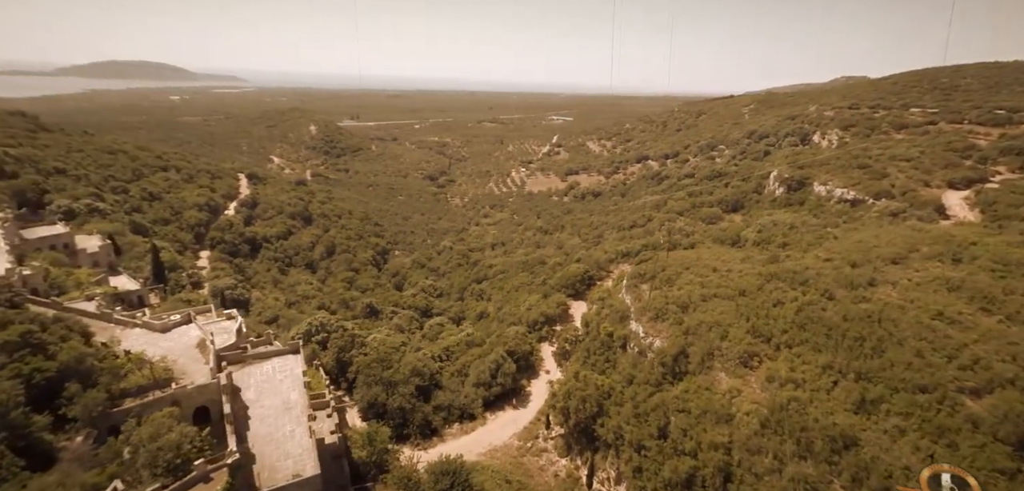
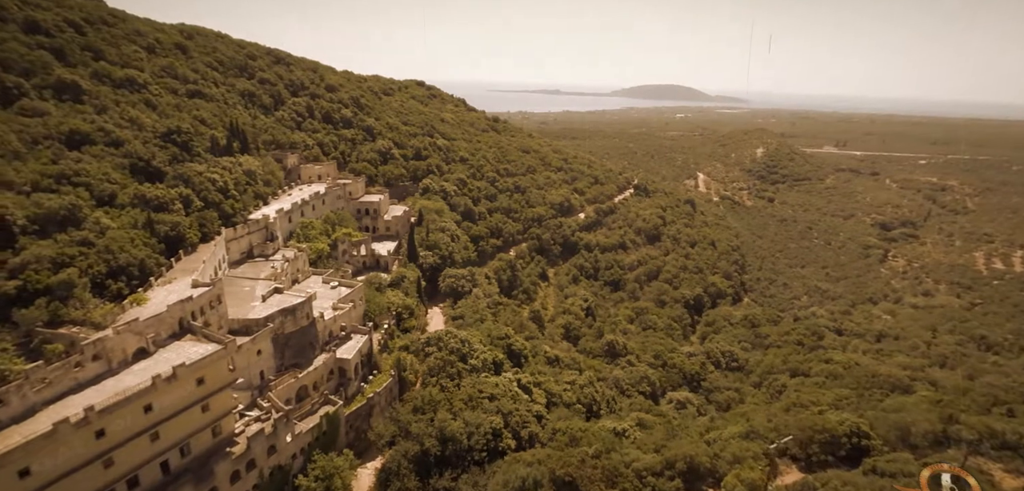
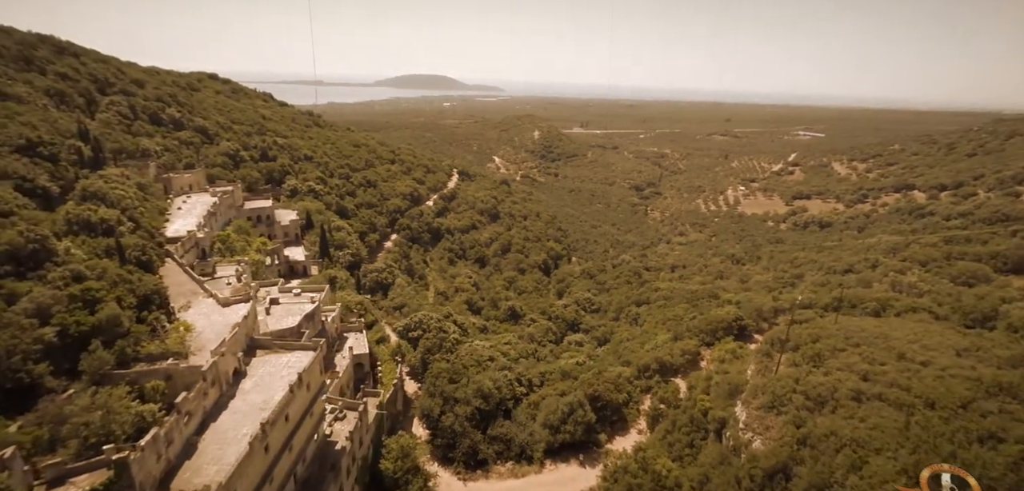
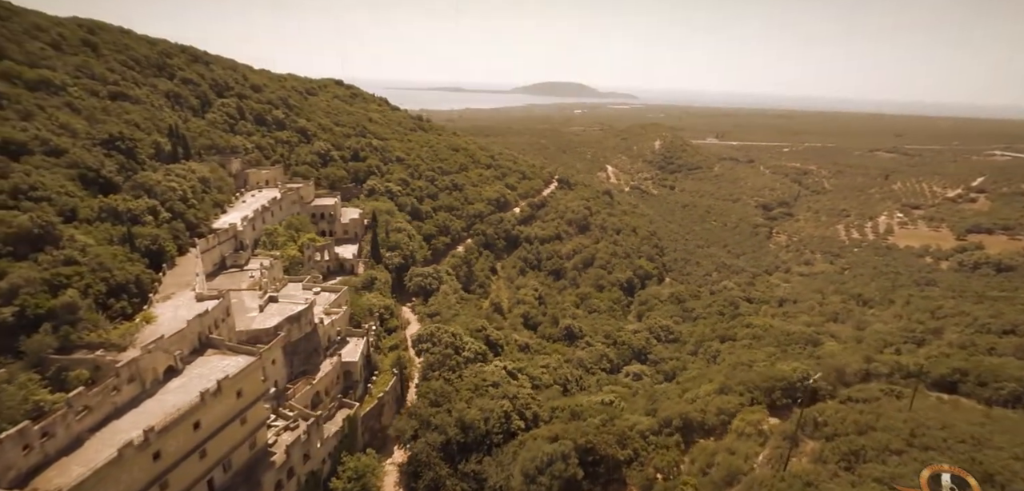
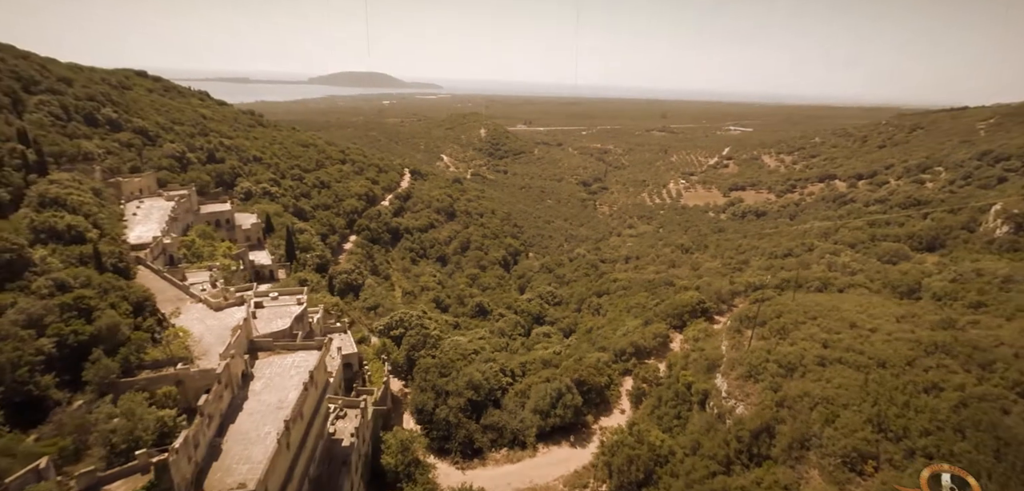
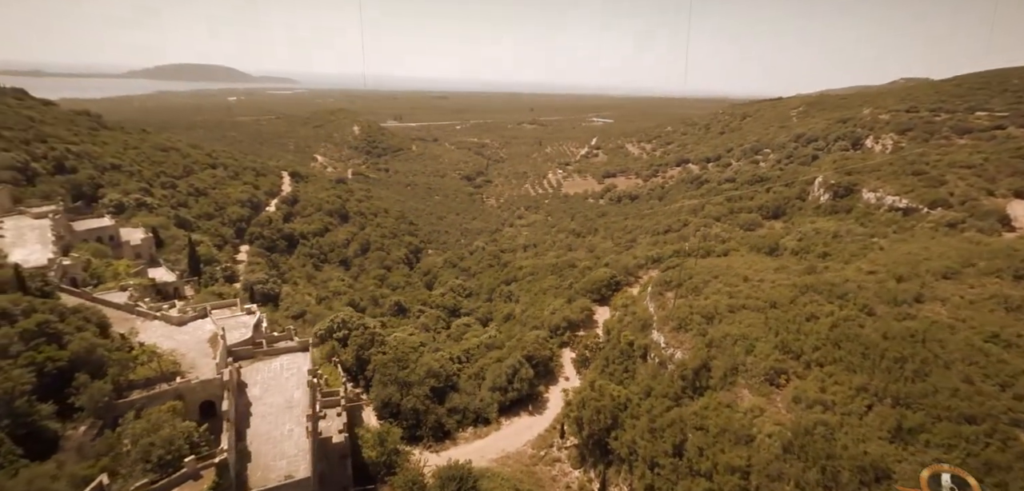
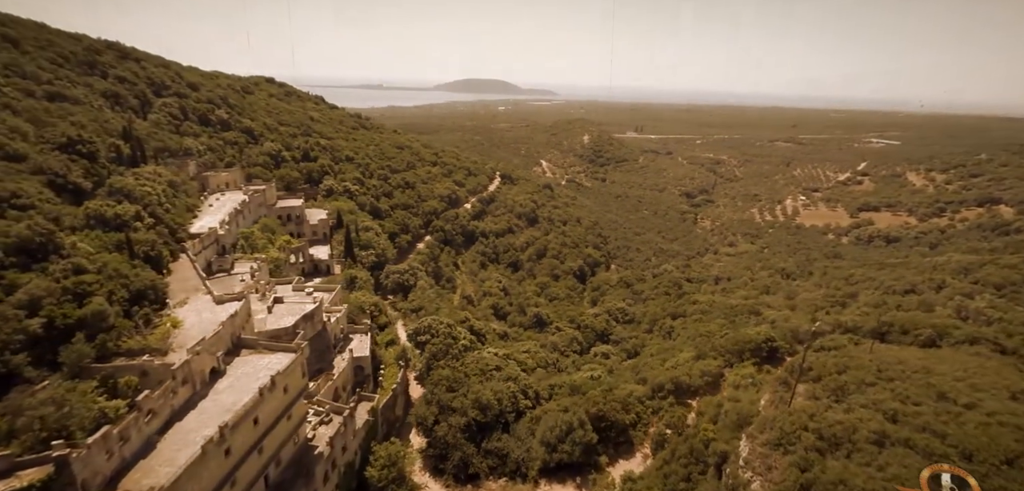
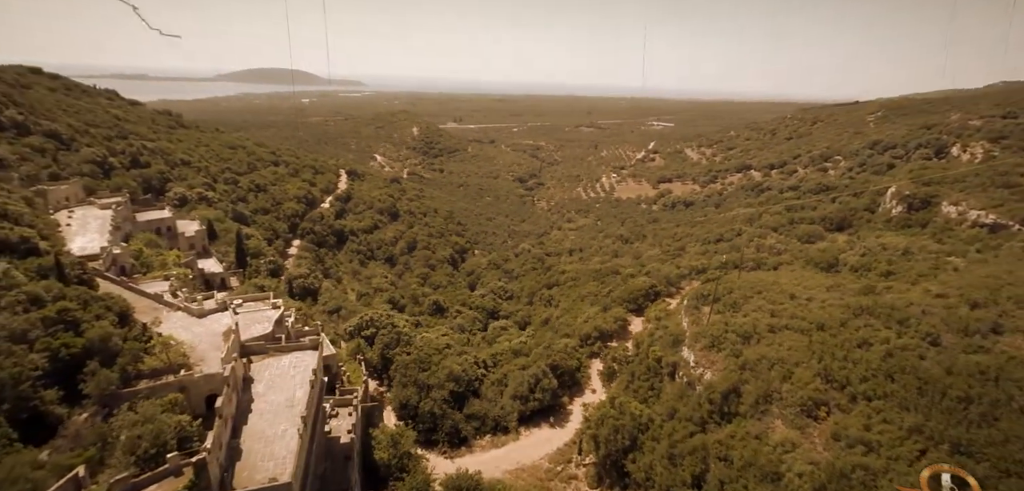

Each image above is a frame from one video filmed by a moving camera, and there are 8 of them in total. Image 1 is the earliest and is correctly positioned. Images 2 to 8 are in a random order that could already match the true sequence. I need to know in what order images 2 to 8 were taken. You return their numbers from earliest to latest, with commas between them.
6, 8, 5, 3, 7, 4, 2
